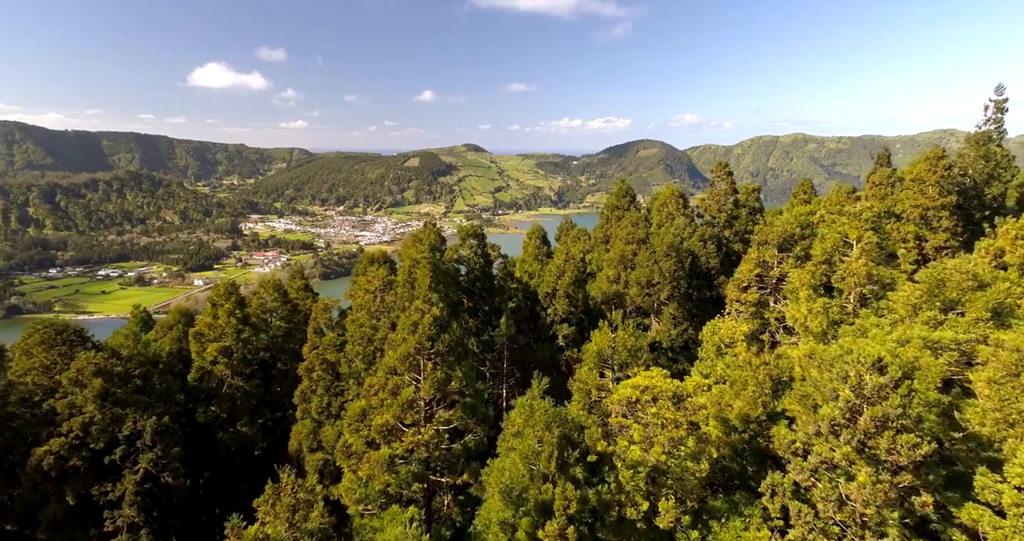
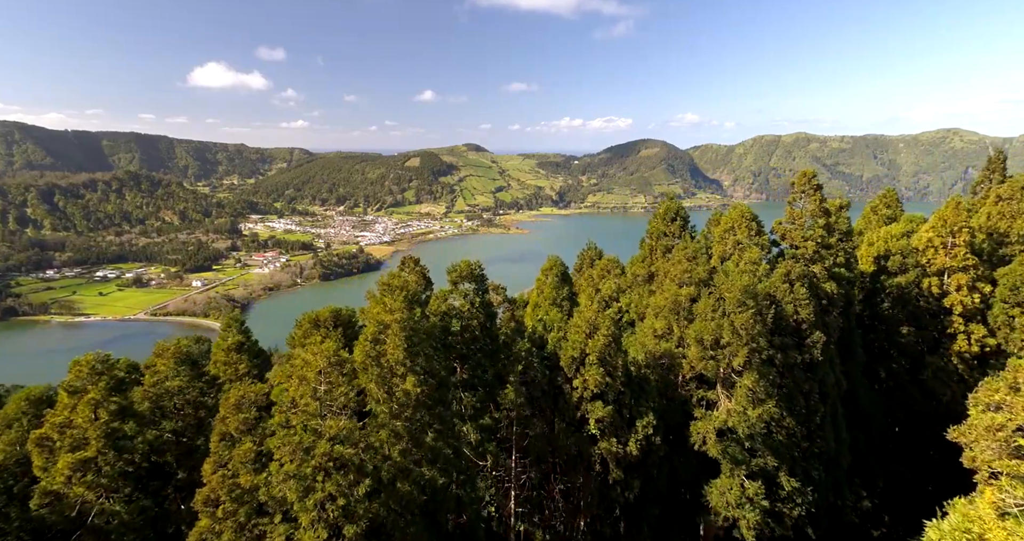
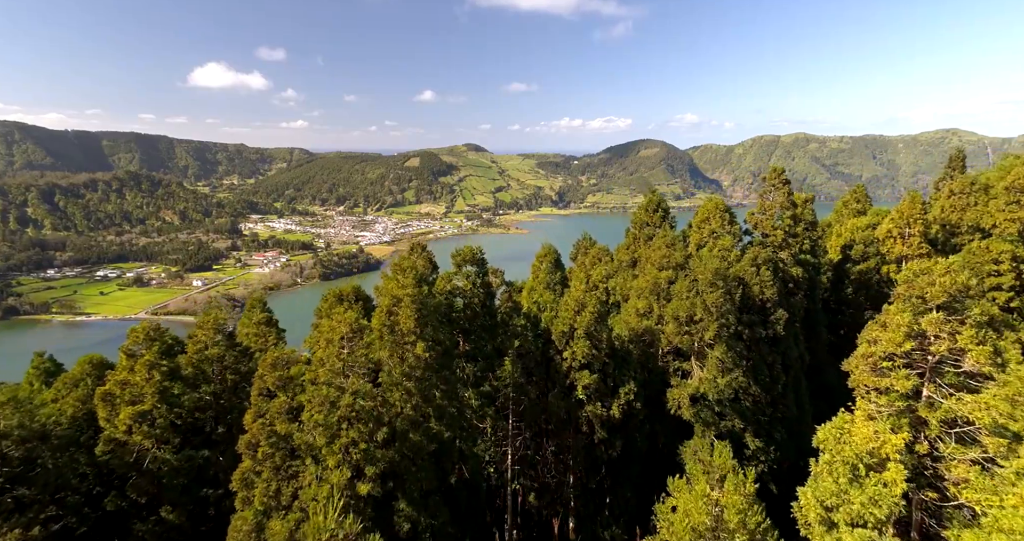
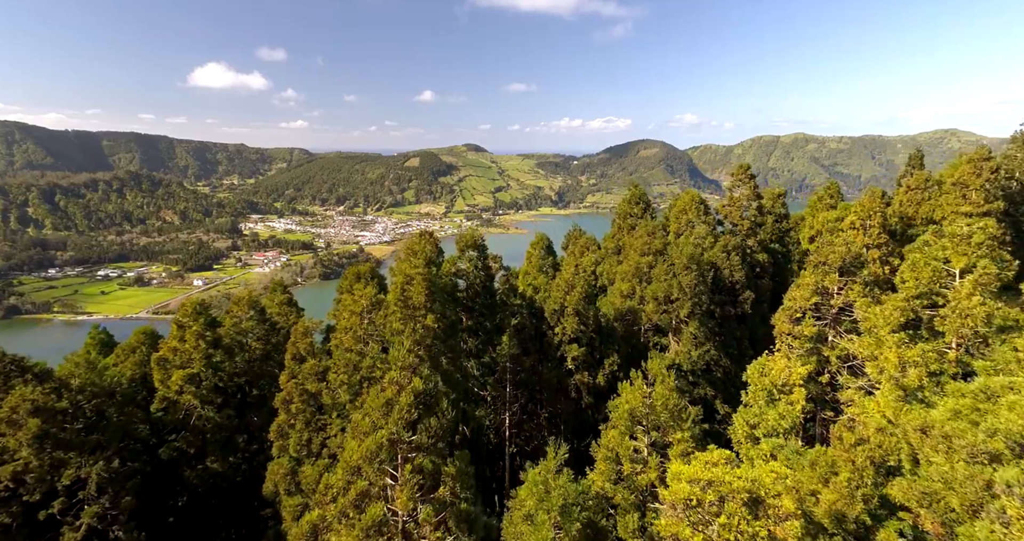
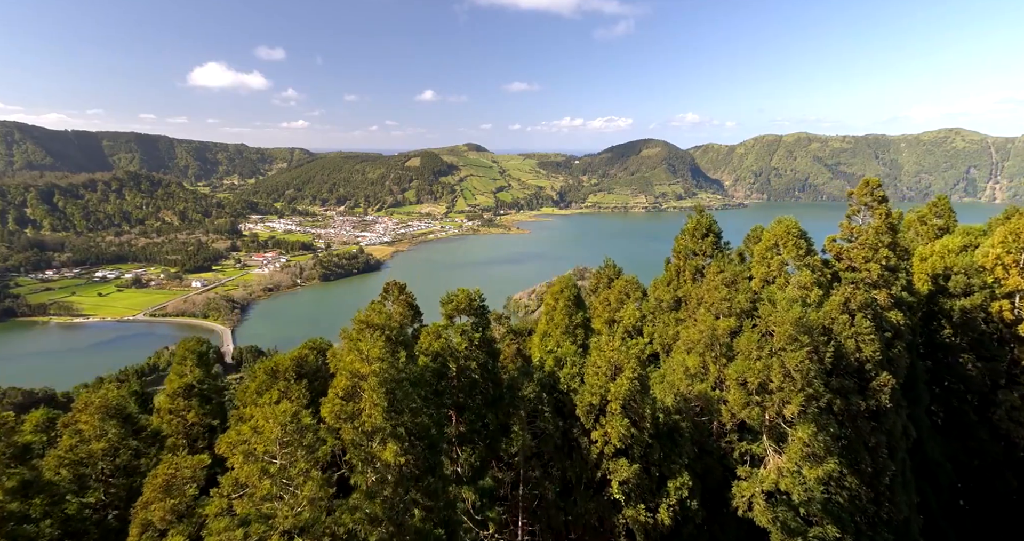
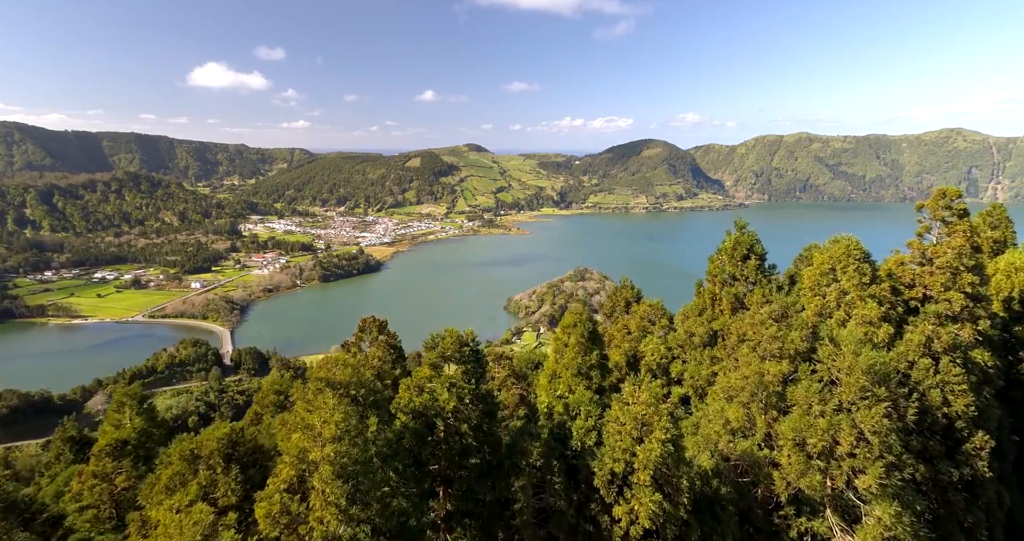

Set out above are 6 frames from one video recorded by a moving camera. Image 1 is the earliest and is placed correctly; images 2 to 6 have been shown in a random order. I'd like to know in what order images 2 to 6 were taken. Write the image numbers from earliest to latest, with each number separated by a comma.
4, 3, 2, 5, 6
